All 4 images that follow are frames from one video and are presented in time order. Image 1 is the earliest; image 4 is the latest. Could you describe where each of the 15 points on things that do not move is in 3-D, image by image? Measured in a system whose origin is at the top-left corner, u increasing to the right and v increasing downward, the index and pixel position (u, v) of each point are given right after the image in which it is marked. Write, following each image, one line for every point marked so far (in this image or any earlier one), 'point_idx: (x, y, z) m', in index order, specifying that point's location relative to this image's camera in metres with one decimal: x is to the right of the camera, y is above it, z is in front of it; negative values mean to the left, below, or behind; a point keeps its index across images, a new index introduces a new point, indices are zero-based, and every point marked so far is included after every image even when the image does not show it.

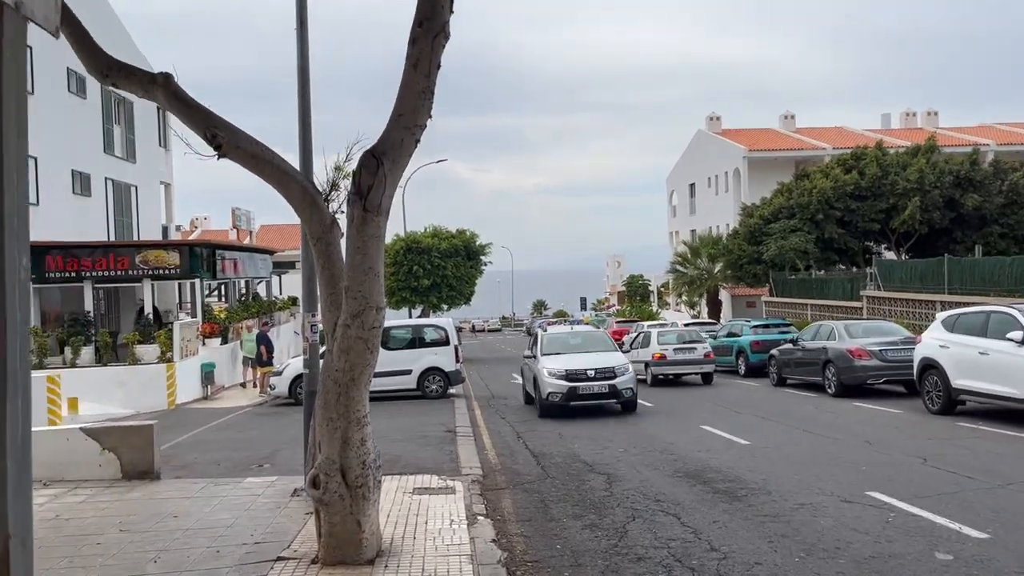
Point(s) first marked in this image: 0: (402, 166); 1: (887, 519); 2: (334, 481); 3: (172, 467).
0: (-0.9, +1.0, +6.5) m
1: (+3.3, -2.0, +7.3) m
2: (-1.4, -1.5, +6.5) m
3: (-4.8, -2.5, +11.8) m
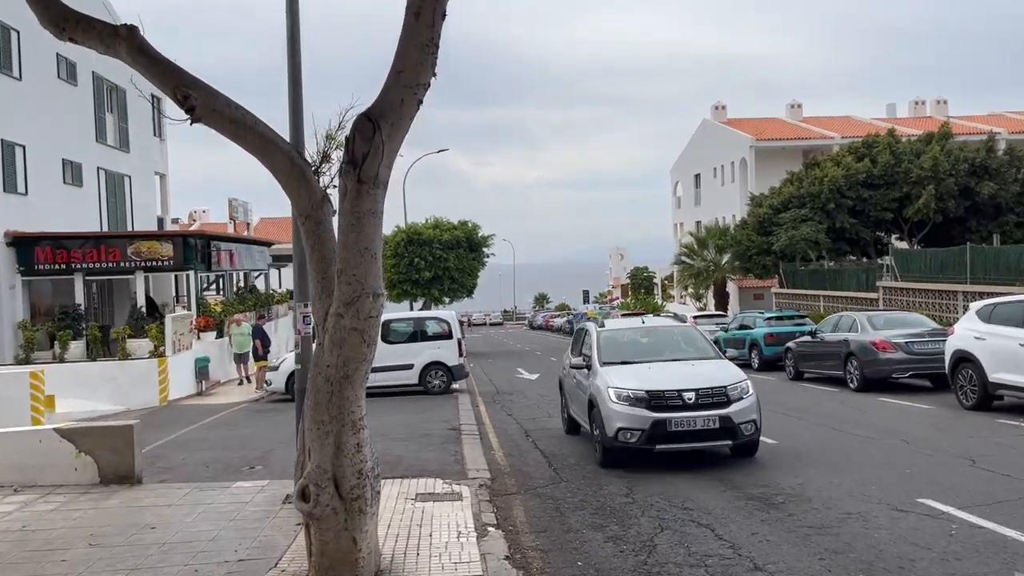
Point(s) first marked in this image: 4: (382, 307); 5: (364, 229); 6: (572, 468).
0: (-0.8, +1.1, +5.6) m
1: (+3.4, -1.9, +6.5) m
2: (-1.3, -1.4, +5.6) m
3: (-4.7, -2.4, +11.0) m
4: (-0.9, -0.1, +5.7) m
5: (-1.0, +0.4, +5.5) m
6: (+0.7, -2.2, +10.1) m
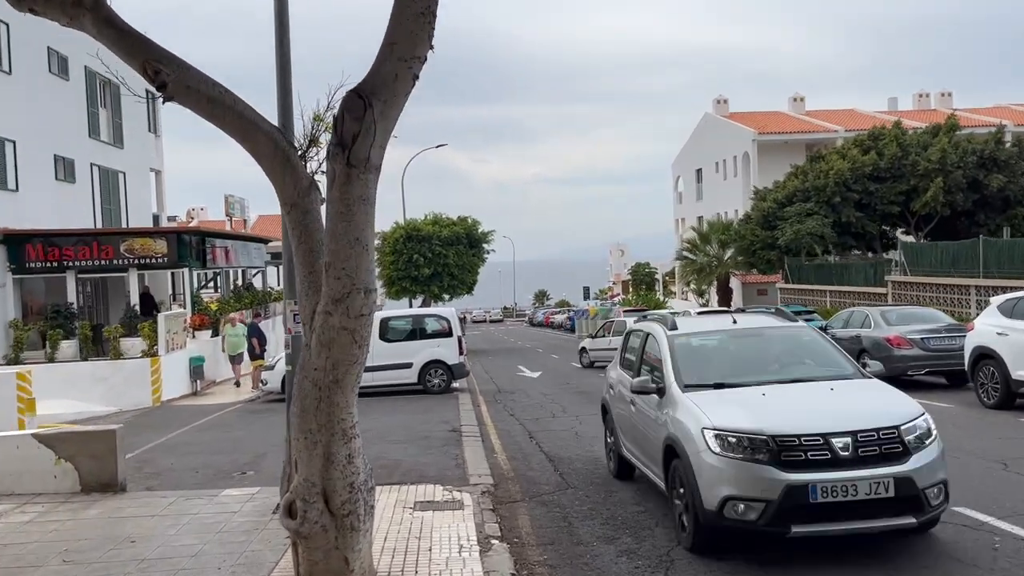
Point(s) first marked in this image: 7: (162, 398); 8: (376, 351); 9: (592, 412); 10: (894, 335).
0: (-0.7, +1.1, +5.1) m
1: (+3.5, -1.8, +6.0) m
2: (-1.2, -1.4, +5.1) m
3: (-4.6, -2.4, +10.5) m
4: (-0.8, -0.1, +5.1) m
5: (-0.9, +0.4, +5.0) m
6: (+0.8, -2.1, +9.6) m
7: (-8.2, -2.6, +19.5) m
8: (-3.1, -1.5, +19.1) m
9: (+1.4, -2.2, +14.9) m
10: (+7.3, -0.9, +15.9) m
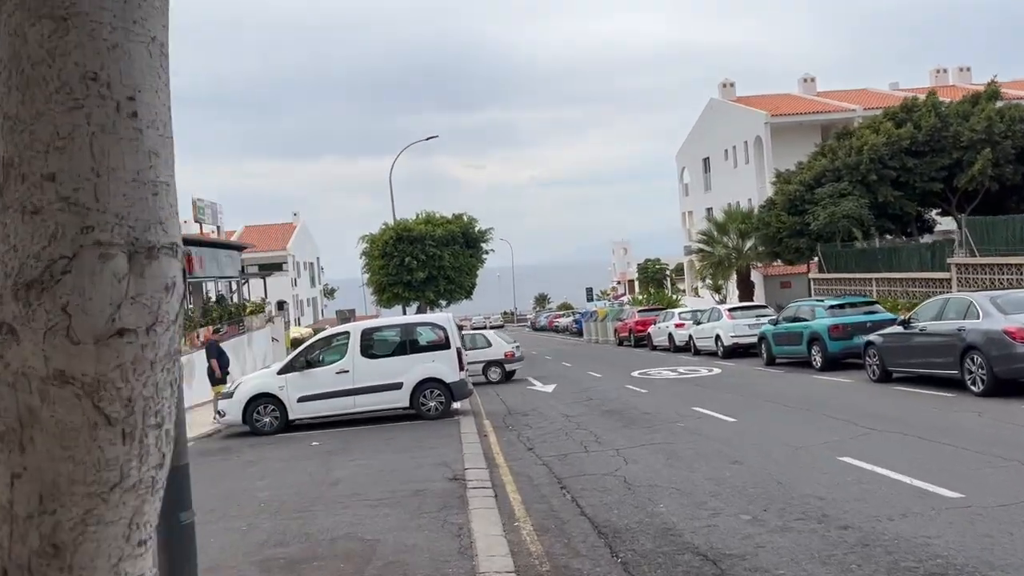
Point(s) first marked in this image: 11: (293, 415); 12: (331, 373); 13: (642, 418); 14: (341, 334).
0: (-0.6, +1.2, +1.6) m
1: (+3.7, -1.6, +2.5) m
2: (-1.0, -1.3, +1.6) m
3: (-4.4, -2.5, +7.0) m
4: (-0.6, 0.0, +1.6) m
5: (-0.8, +0.5, +1.5) m
6: (+1.0, -2.0, +6.1) m
7: (-8.0, -2.9, +16.0) m
8: (-2.9, -1.6, +15.6) m
9: (+1.7, -2.1, +11.4) m
10: (+7.5, -0.6, +12.4) m
11: (-4.1, -2.4, +15.7) m
12: (-3.4, -1.6, +15.6) m
13: (+2.1, -2.1, +13.7) m
14: (-3.2, -0.9, +15.7) m
